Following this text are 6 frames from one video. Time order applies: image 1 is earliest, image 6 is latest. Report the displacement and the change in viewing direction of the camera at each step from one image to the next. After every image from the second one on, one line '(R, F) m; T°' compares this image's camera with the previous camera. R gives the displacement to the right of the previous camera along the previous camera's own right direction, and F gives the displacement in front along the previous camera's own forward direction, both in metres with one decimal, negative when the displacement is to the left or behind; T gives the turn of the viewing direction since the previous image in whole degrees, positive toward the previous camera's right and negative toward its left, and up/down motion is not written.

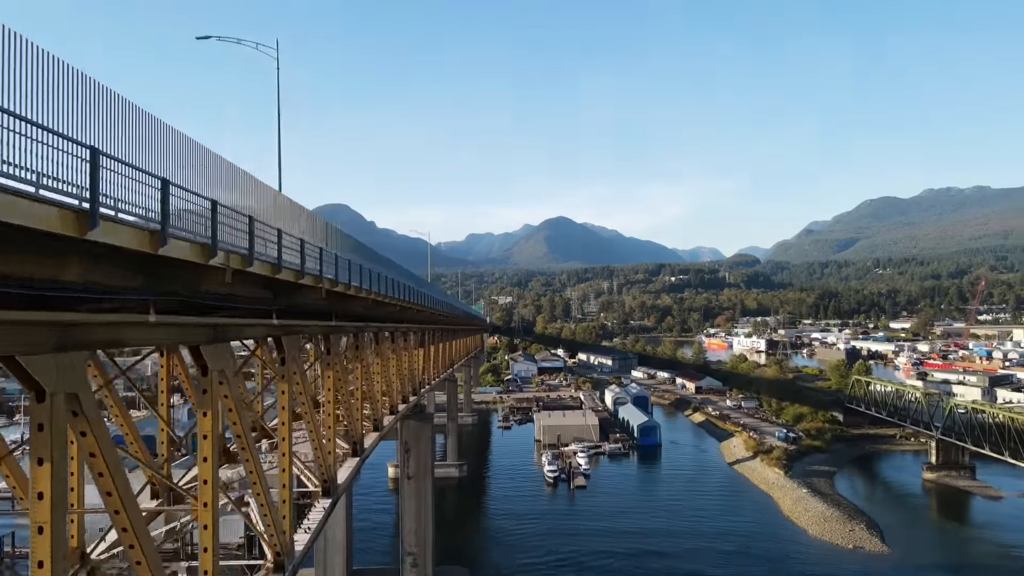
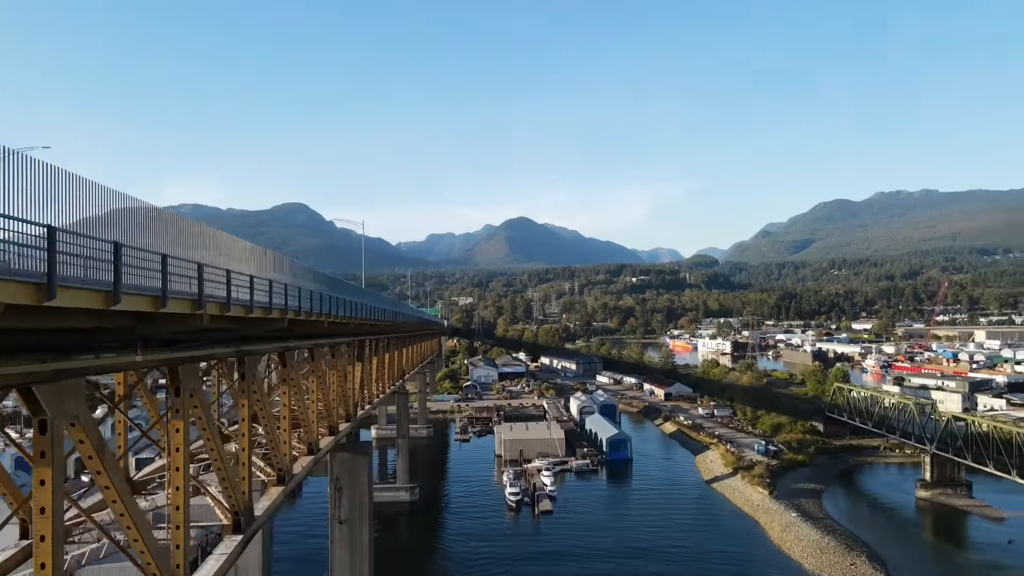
(+0.2, +3.7) m; +3°
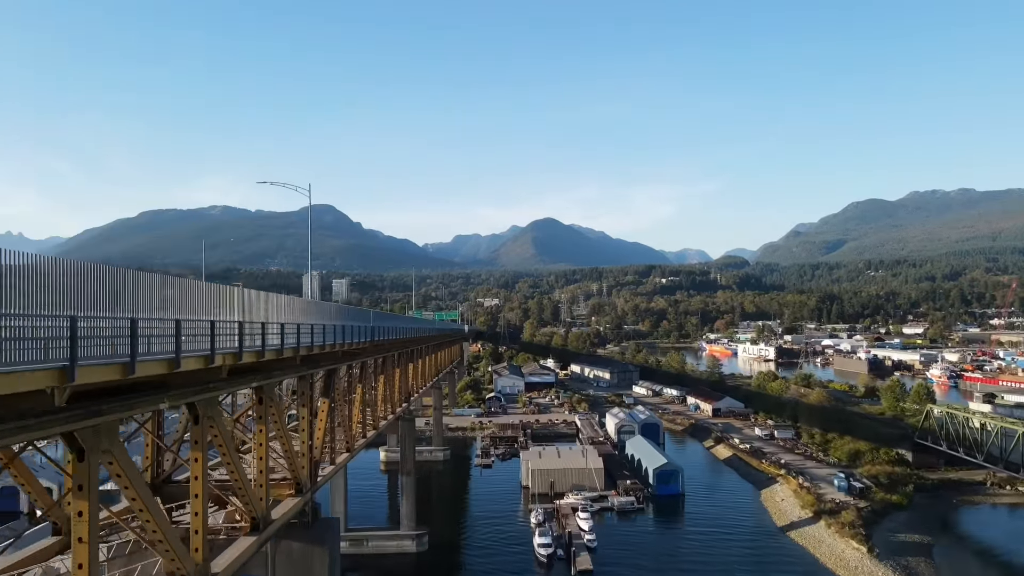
(-0.2, +5.8) m; -2°
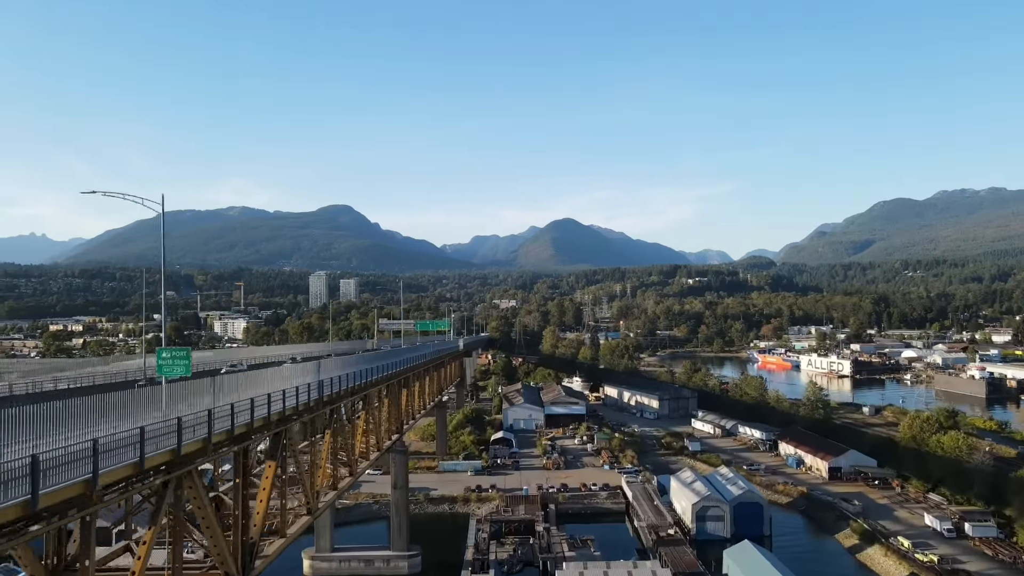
(+0.2, +16.1) m; -2°
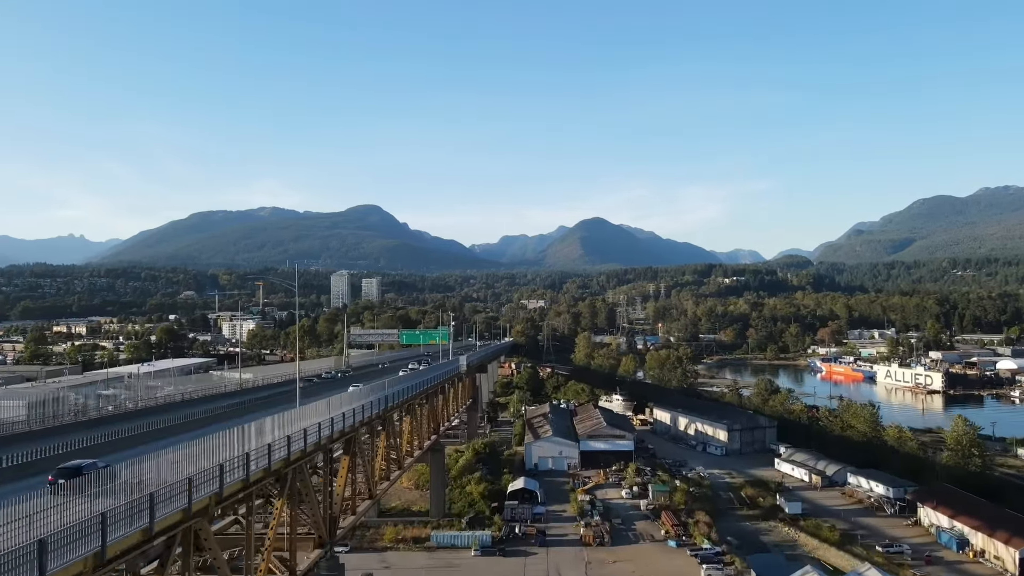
(+0.2, +10.6) m; -2°
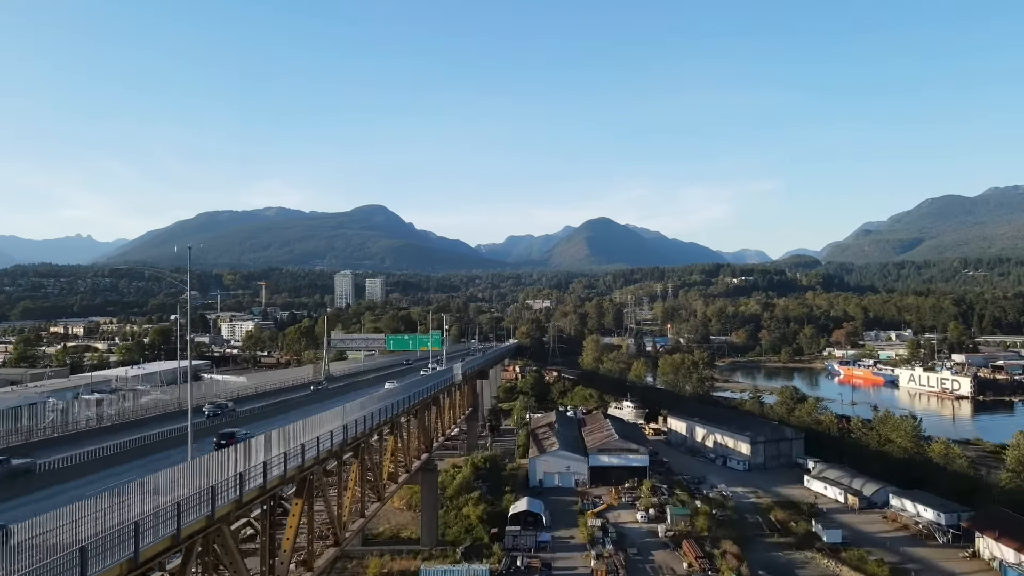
(+0.2, +3.1) m; -1°
